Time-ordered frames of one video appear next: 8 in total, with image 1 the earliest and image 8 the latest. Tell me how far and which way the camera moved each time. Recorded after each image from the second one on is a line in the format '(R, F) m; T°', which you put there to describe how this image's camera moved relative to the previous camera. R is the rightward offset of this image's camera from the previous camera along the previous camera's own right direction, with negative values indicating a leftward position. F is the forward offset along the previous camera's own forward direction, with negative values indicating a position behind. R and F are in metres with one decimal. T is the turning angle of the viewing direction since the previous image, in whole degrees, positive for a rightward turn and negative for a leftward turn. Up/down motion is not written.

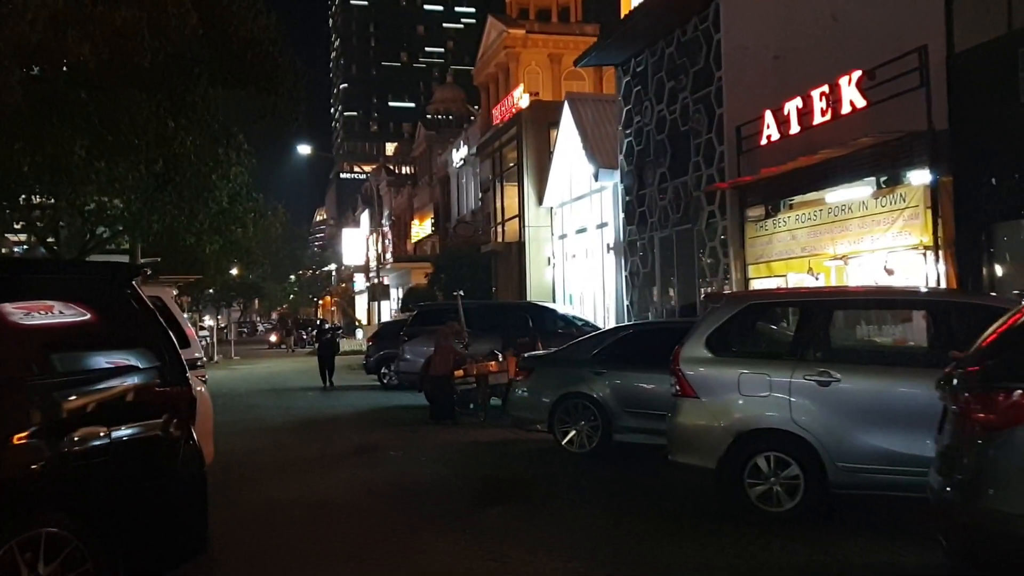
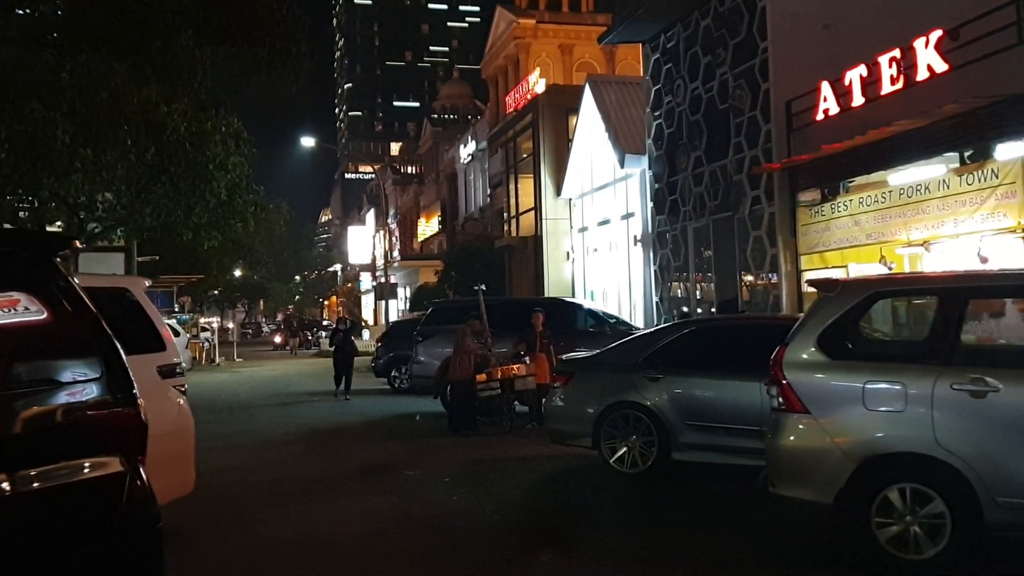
(-0.3, +1.7) m; 0°
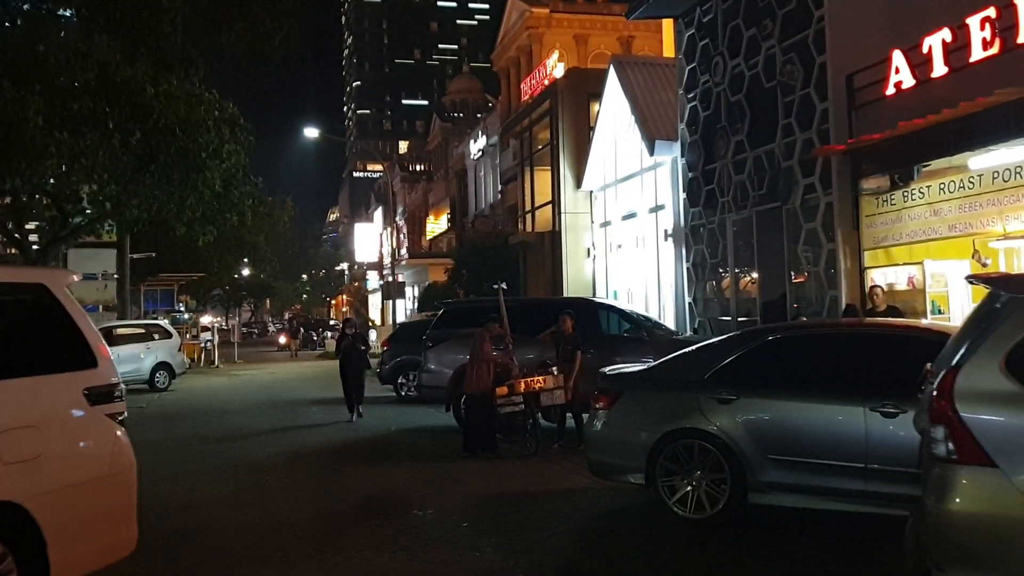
(-0.2, +1.8) m; 0°
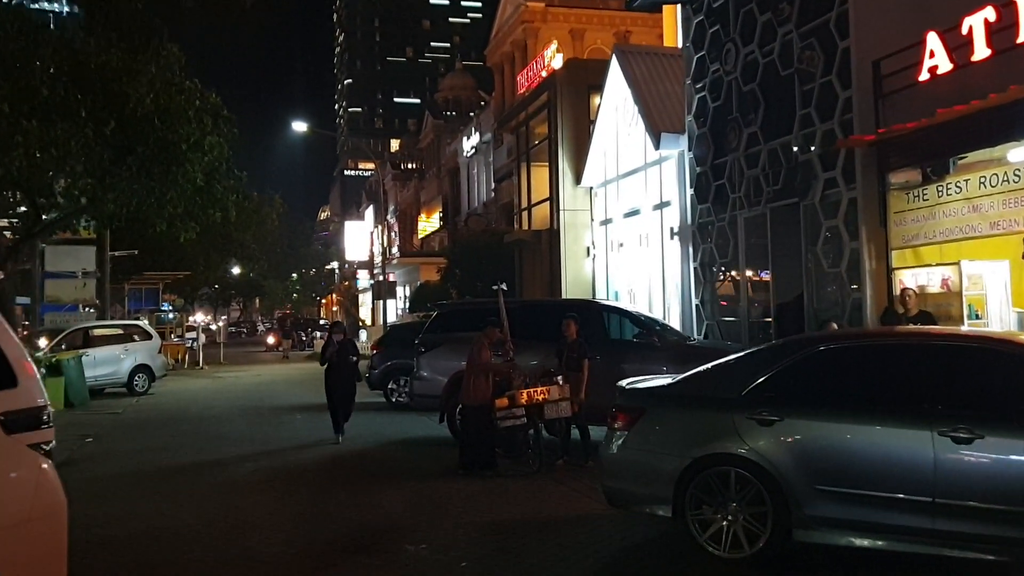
(-0.1, +1.0) m; +1°
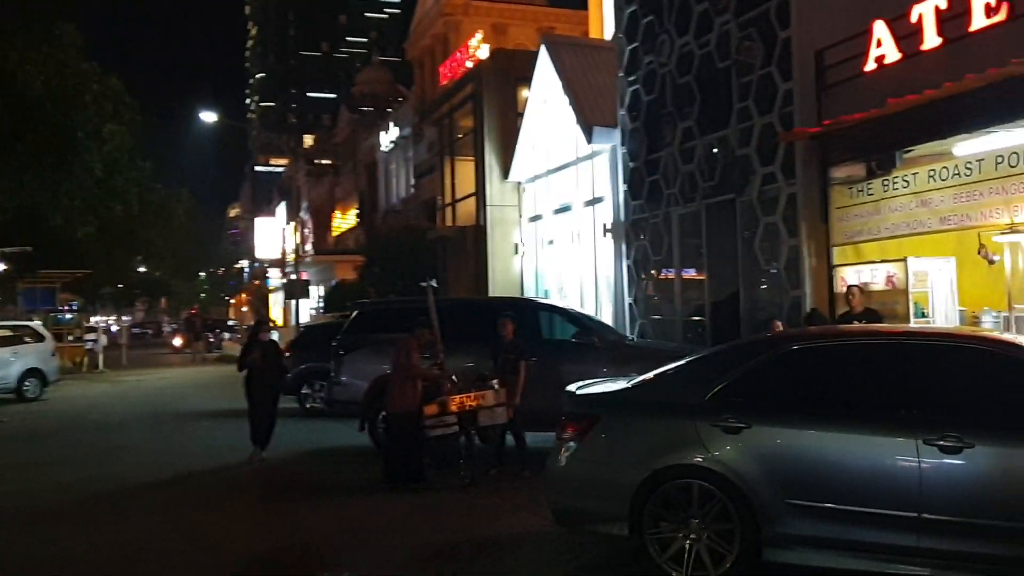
(-0.2, +0.8) m; +5°
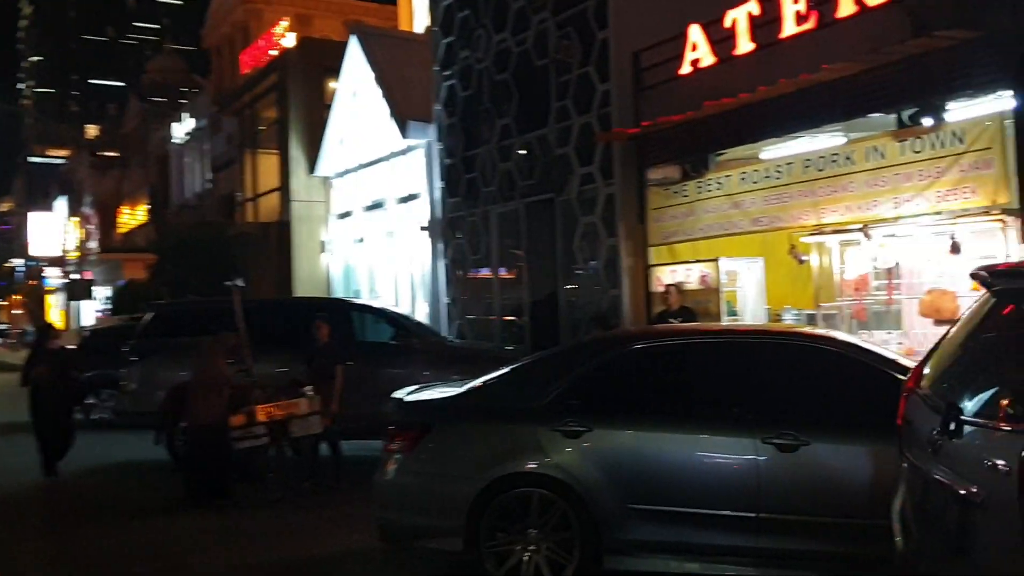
(-0.1, +0.5) m; +12°
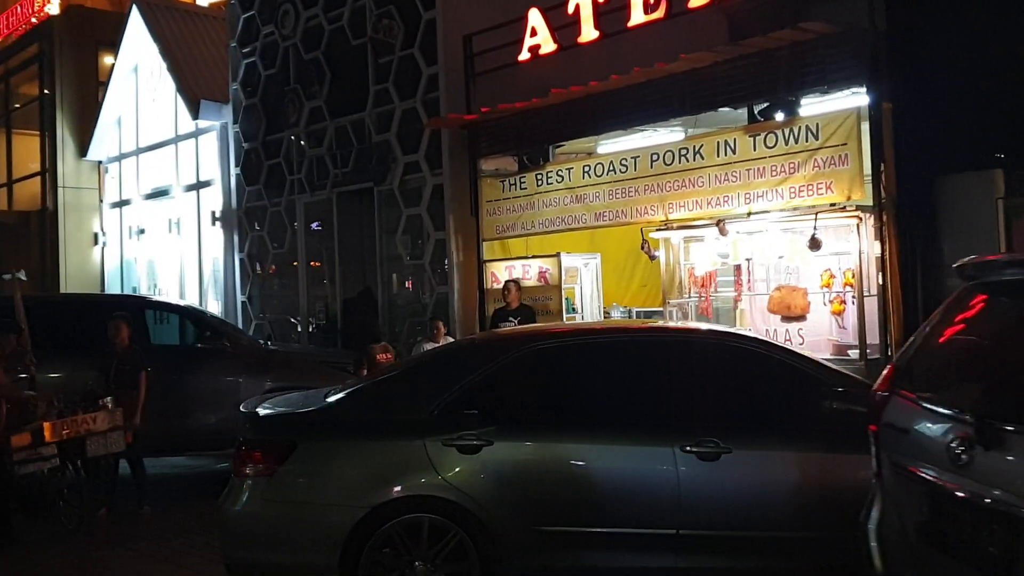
(-0.6, +0.9) m; +13°
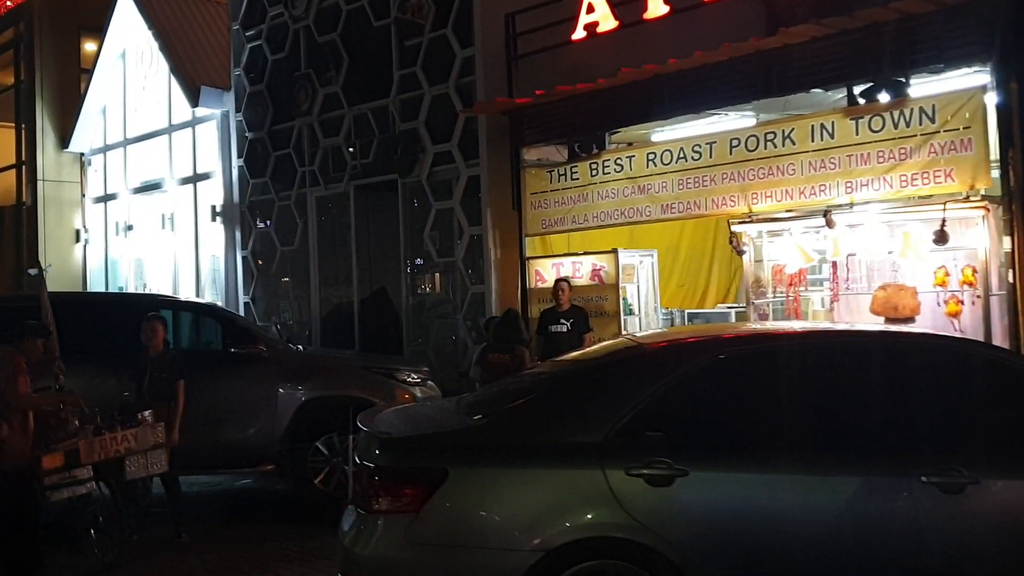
(-1.0, +0.9) m; +2°
